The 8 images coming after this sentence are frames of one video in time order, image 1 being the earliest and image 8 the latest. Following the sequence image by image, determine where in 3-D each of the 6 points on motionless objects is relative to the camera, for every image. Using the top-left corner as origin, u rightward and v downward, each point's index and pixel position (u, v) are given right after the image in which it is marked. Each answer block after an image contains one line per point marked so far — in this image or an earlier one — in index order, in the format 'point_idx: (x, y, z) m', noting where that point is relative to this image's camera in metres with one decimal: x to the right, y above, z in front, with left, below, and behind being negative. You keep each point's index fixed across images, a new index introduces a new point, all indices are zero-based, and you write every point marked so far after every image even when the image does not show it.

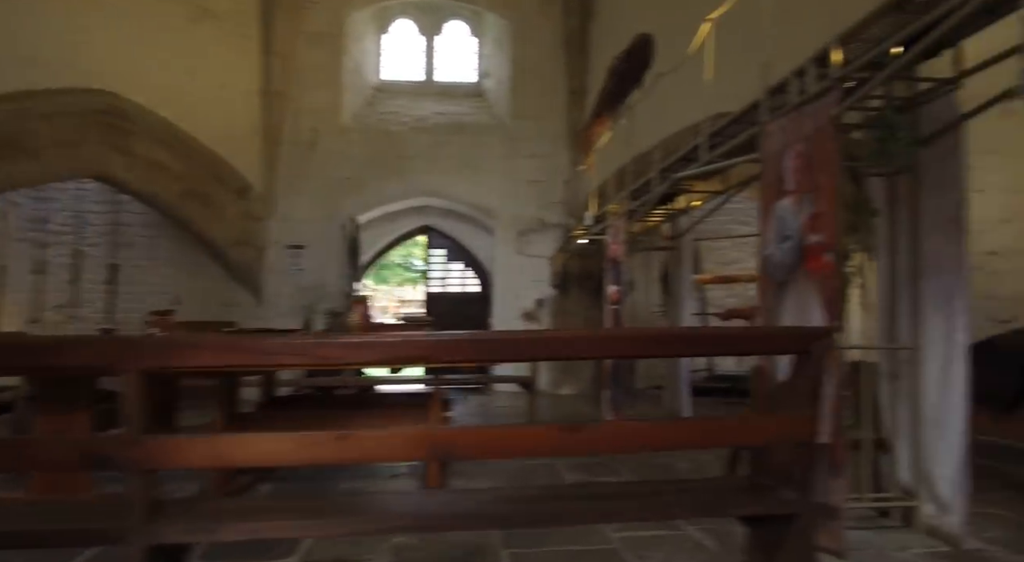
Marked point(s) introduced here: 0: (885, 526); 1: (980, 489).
0: (+1.2, -0.8, +2.3) m
1: (+1.9, -0.8, +2.9) m
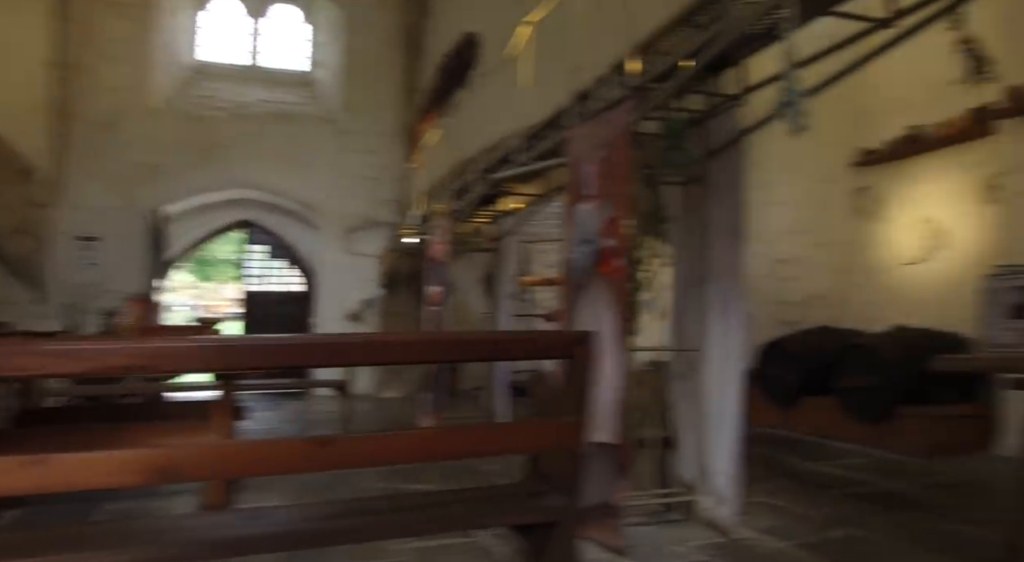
0: (+0.5, -0.8, +2.4) m
1: (+1.1, -0.9, +3.1) m
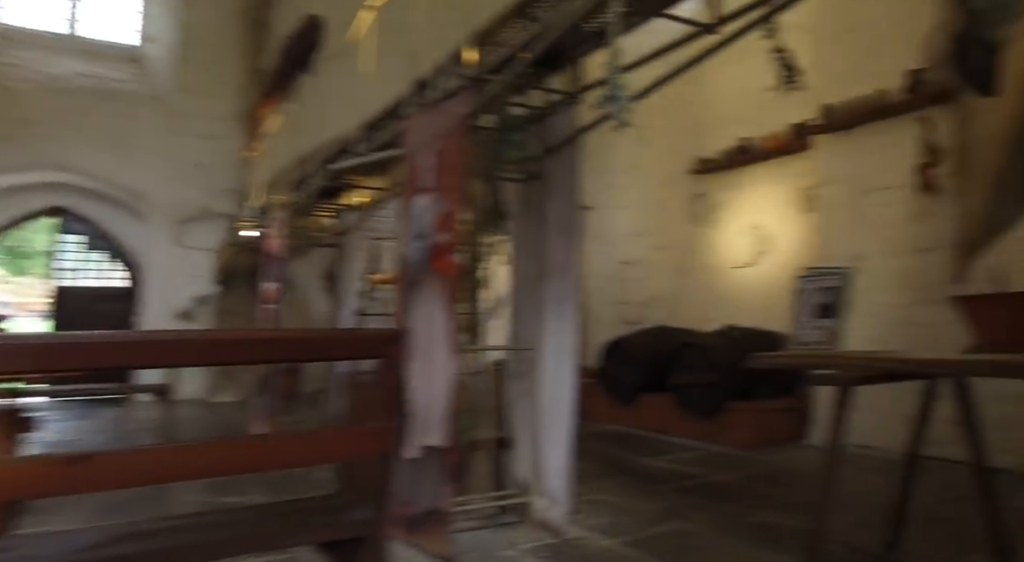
0: (0.0, -0.8, +2.3) m
1: (+0.4, -0.9, +3.1) m
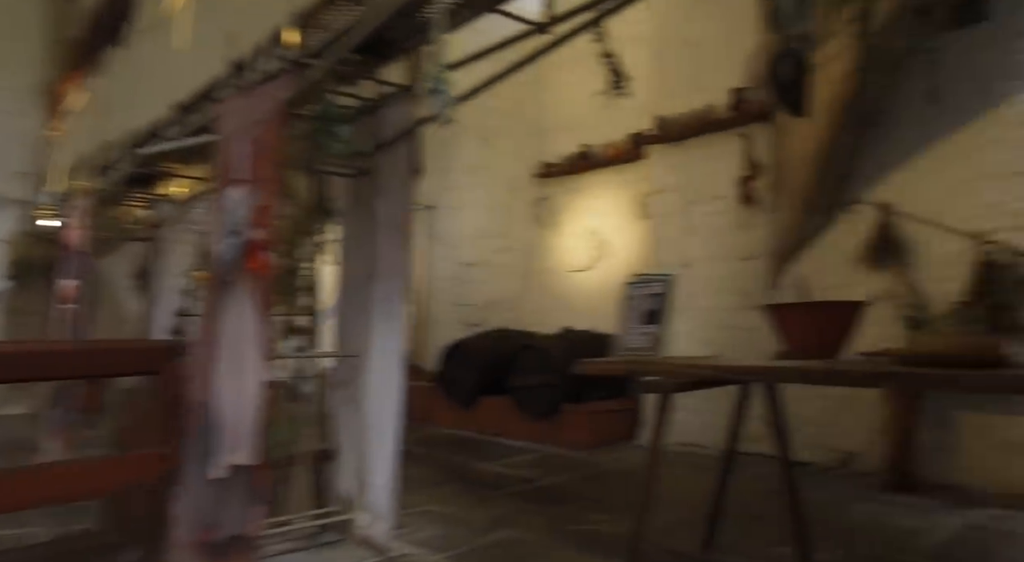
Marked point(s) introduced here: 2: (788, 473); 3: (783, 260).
0: (-0.6, -0.8, +2.2) m
1: (-0.3, -0.9, +3.0) m
2: (+0.8, -0.5, +2.0) m
3: (+1.3, +0.1, +3.4) m
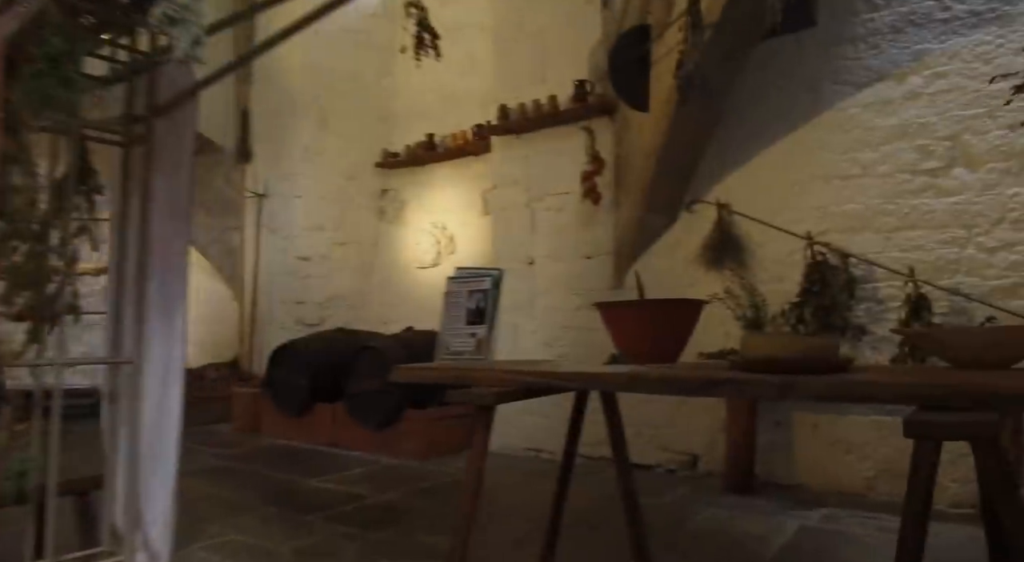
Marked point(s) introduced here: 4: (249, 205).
0: (-1.1, -0.8, +1.7) m
1: (-1.0, -0.8, +2.7) m
2: (+0.3, -0.5, +1.9) m
3: (+0.5, +0.1, +3.3) m
4: (-1.8, +0.5, +5.0) m
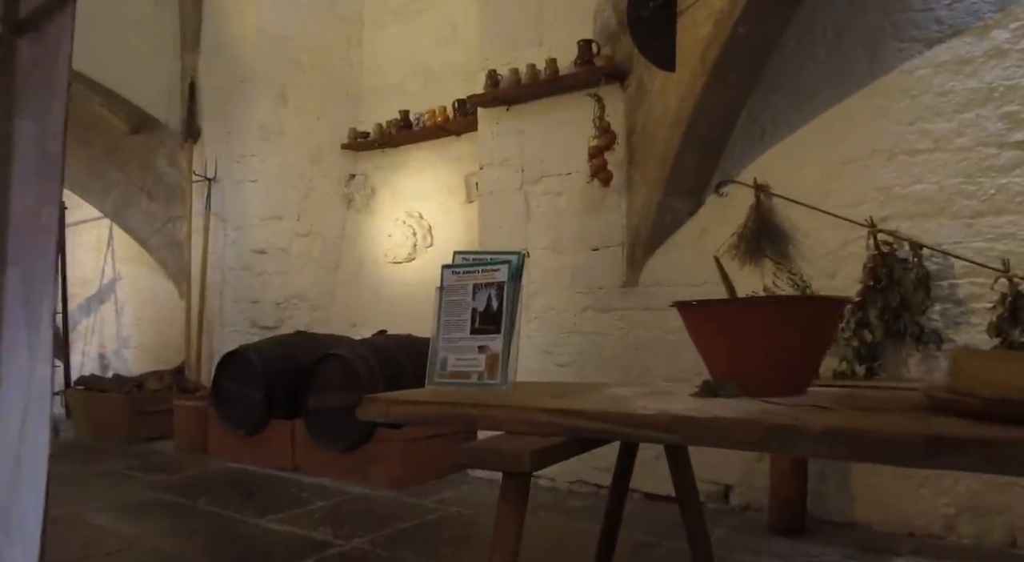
0: (-1.0, -0.7, +1.2) m
1: (-1.0, -0.8, +2.1) m
2: (+0.3, -0.5, +1.4) m
3: (+0.5, +0.1, +2.8) m
4: (-1.9, +0.6, +4.3) m
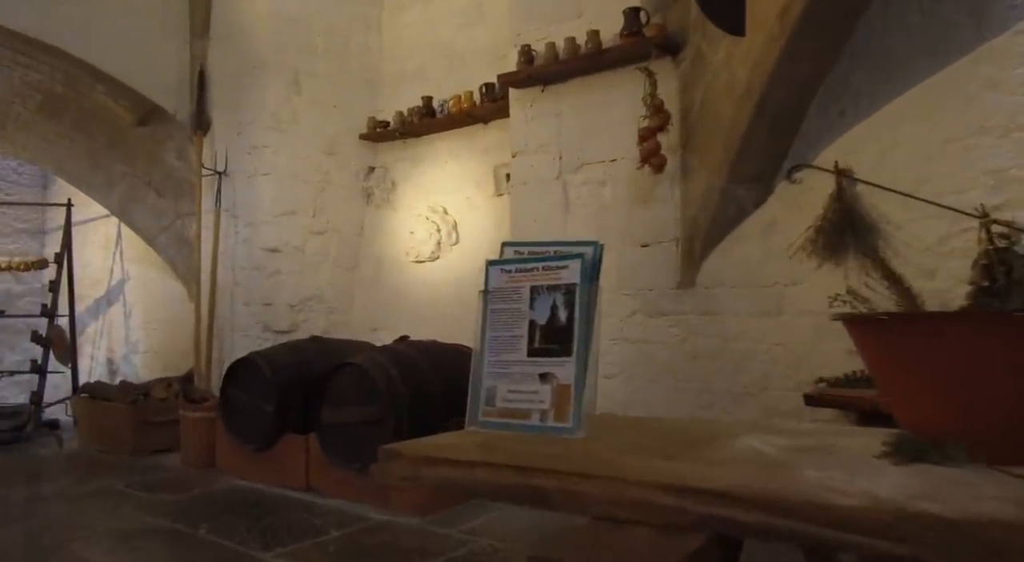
0: (-0.9, -0.7, +0.9) m
1: (-0.9, -0.8, +1.8) m
2: (+0.4, -0.5, +1.0) m
3: (+0.6, +0.1, +2.4) m
4: (-1.7, +0.5, +4.1) m
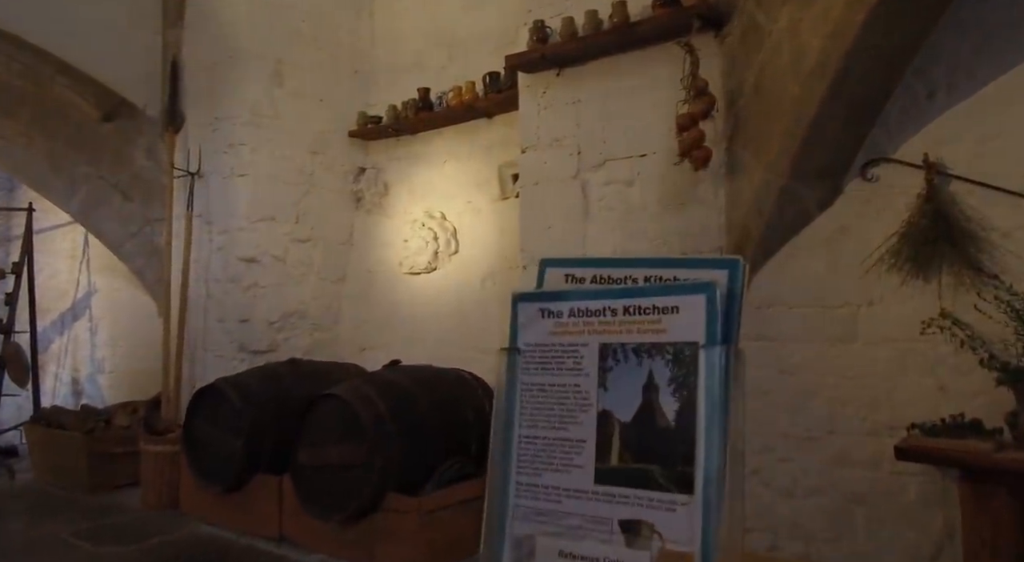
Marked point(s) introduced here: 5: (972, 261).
0: (-0.9, -0.8, +0.4) m
1: (-0.9, -0.9, +1.3) m
2: (+0.5, -0.6, +0.6) m
3: (+0.7, +0.1, +2.0) m
4: (-1.7, +0.5, +3.6) m
5: (+1.1, +0.1, +1.7) m
